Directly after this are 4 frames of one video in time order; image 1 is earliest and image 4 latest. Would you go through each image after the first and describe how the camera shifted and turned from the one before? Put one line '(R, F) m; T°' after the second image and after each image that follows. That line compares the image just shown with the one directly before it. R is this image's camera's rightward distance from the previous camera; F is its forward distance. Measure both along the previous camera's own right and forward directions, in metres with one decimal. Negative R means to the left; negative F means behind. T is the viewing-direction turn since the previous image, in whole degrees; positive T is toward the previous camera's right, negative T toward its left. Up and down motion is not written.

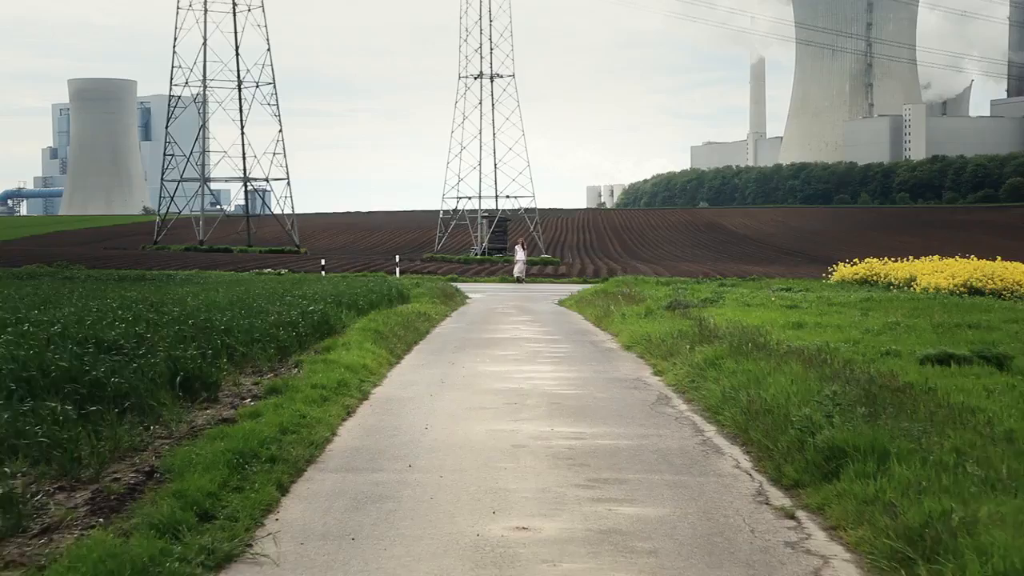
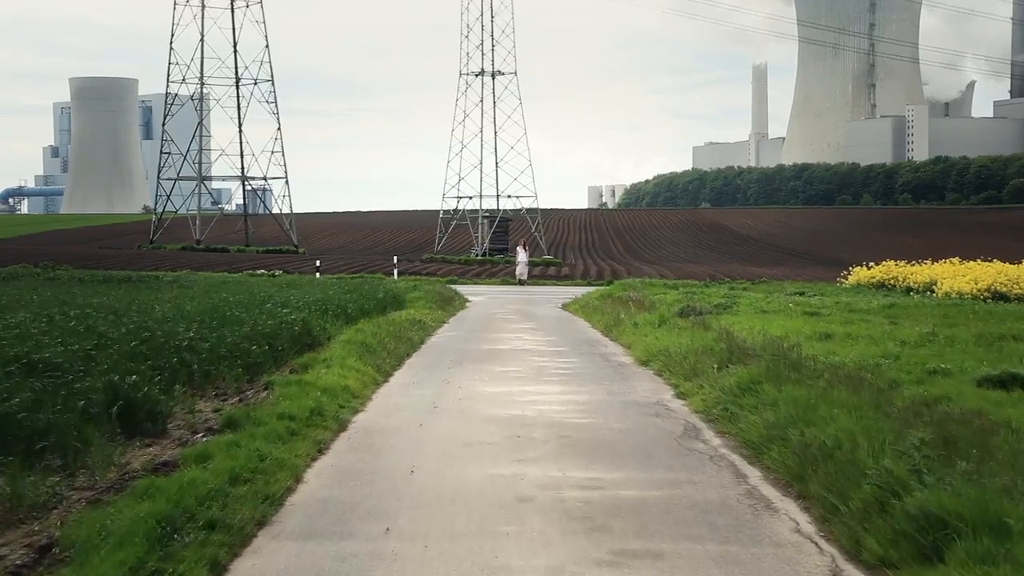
(0.0, +1.6) m; 0°
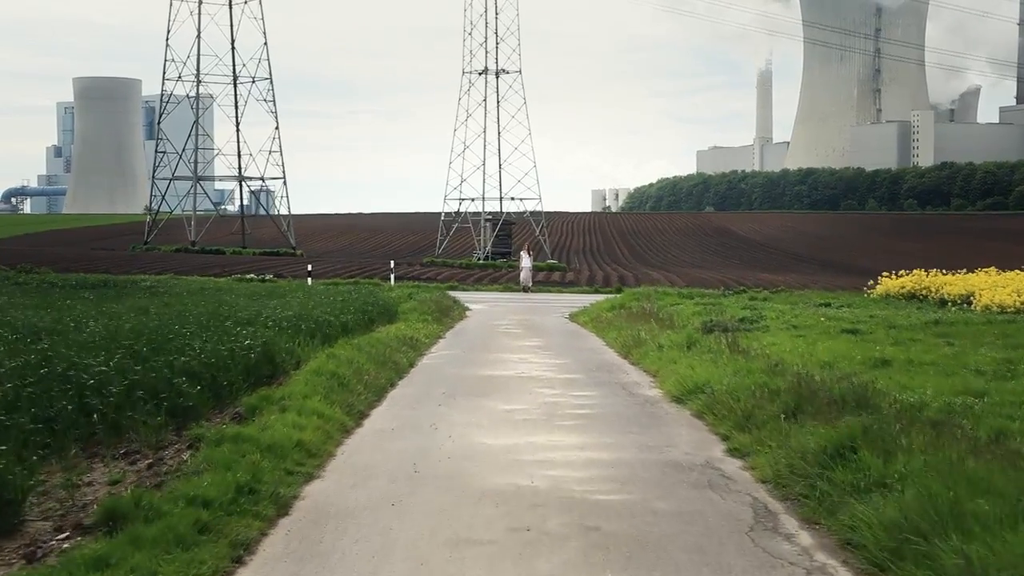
(0.0, +2.5) m; 0°
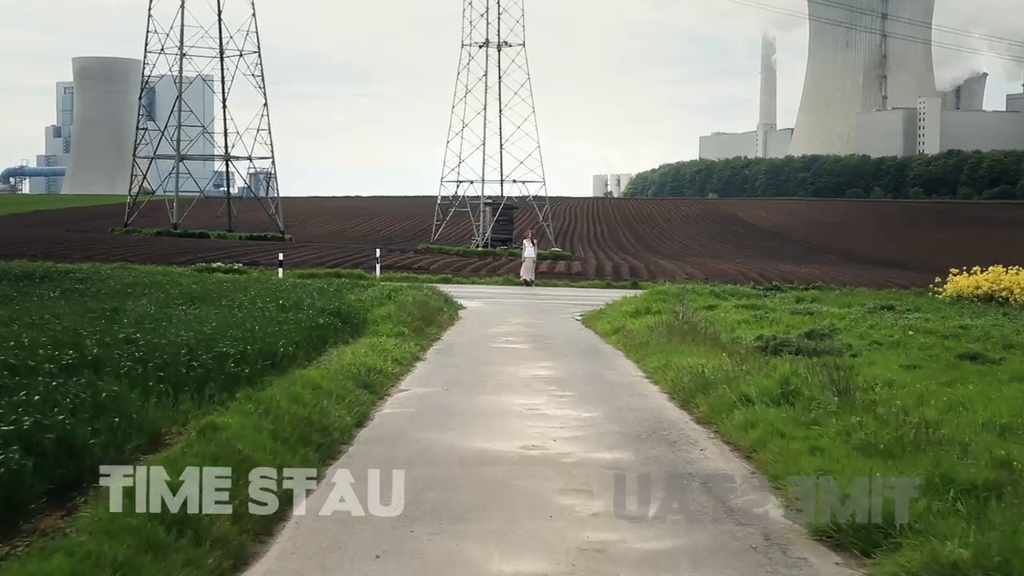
(0.0, +5.4) m; 0°
